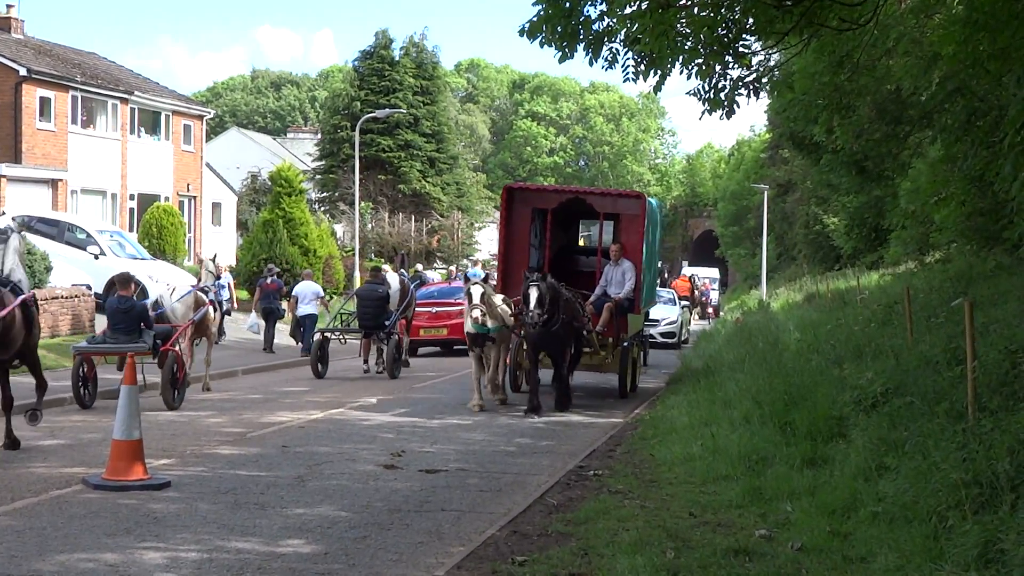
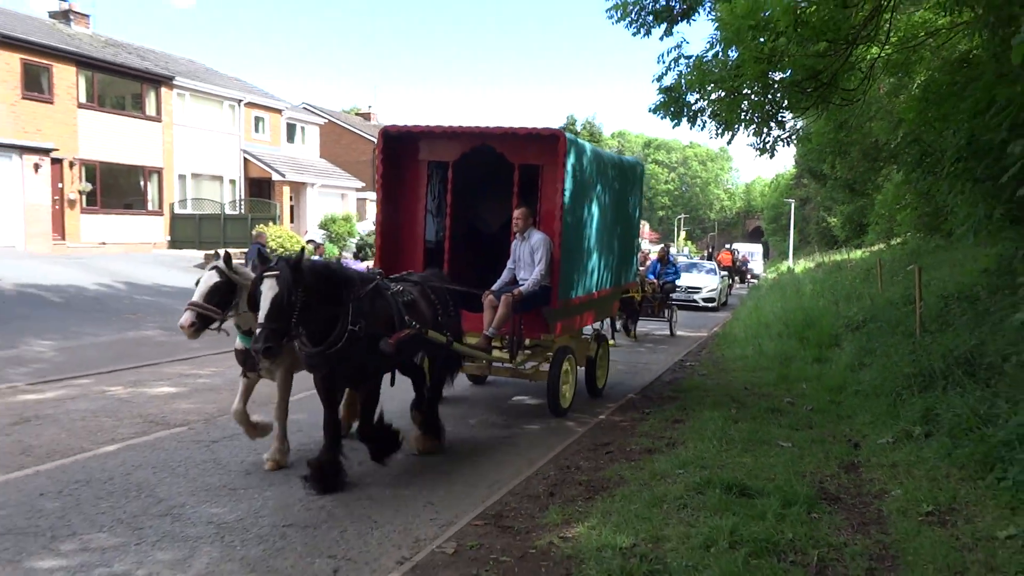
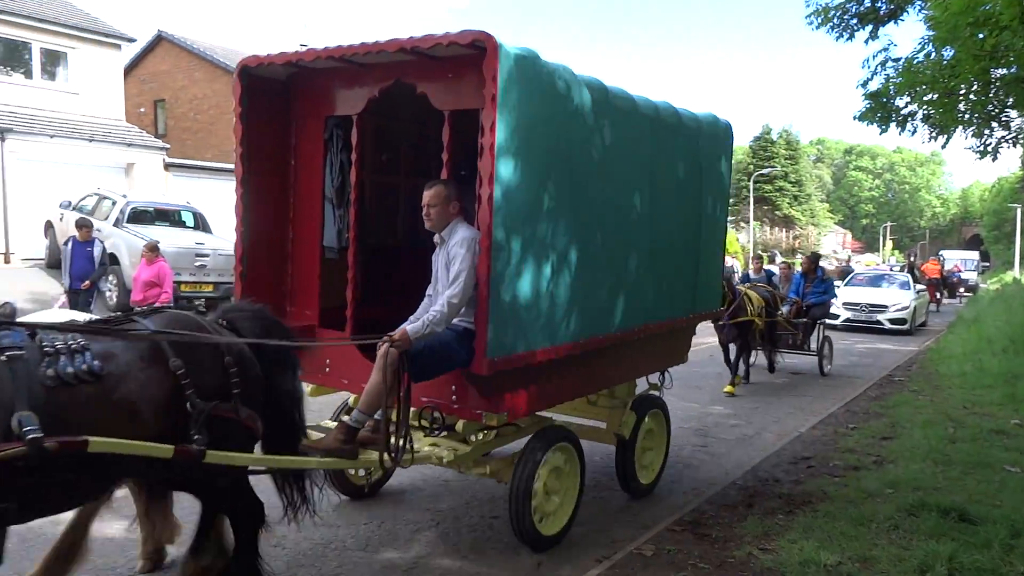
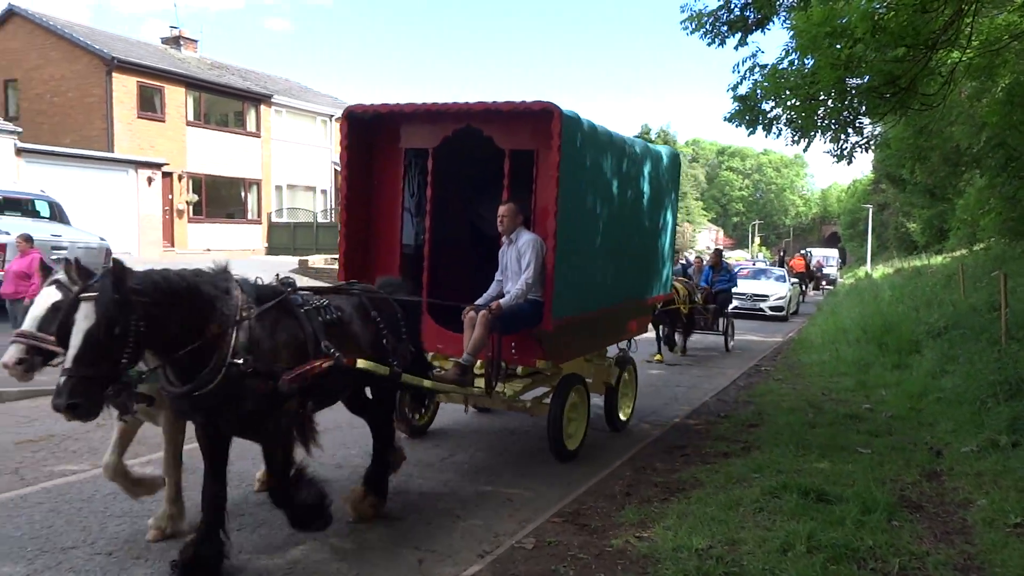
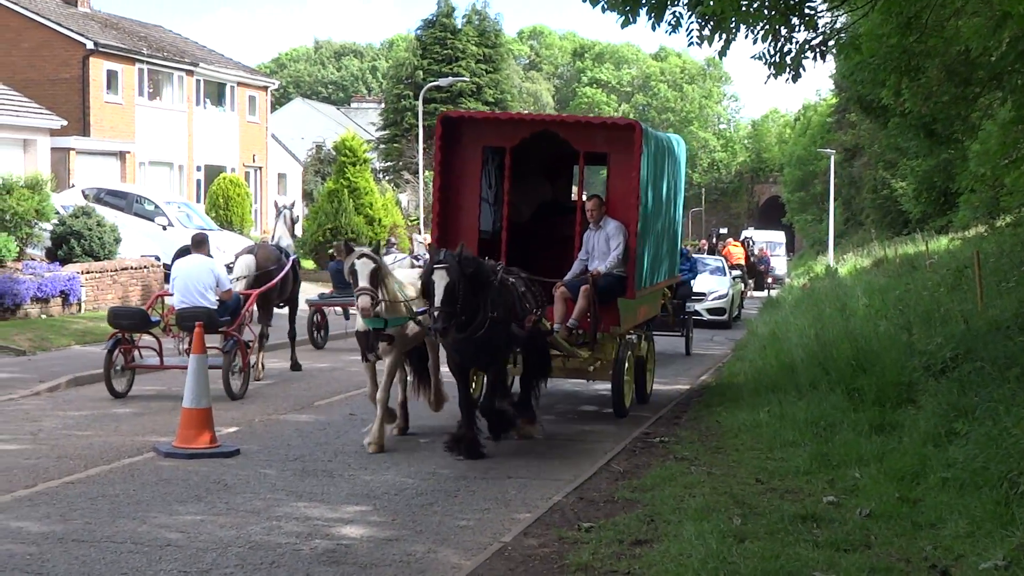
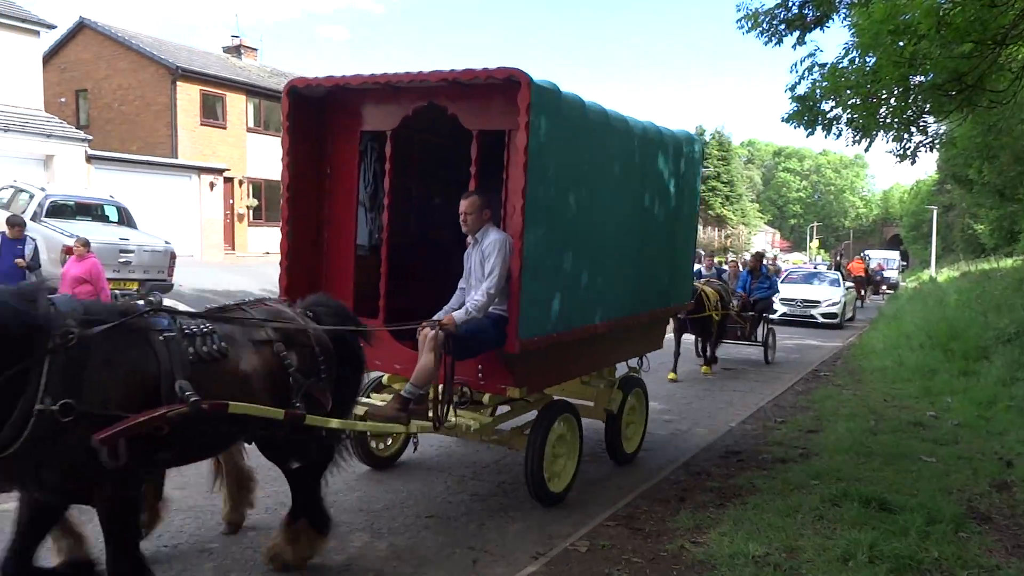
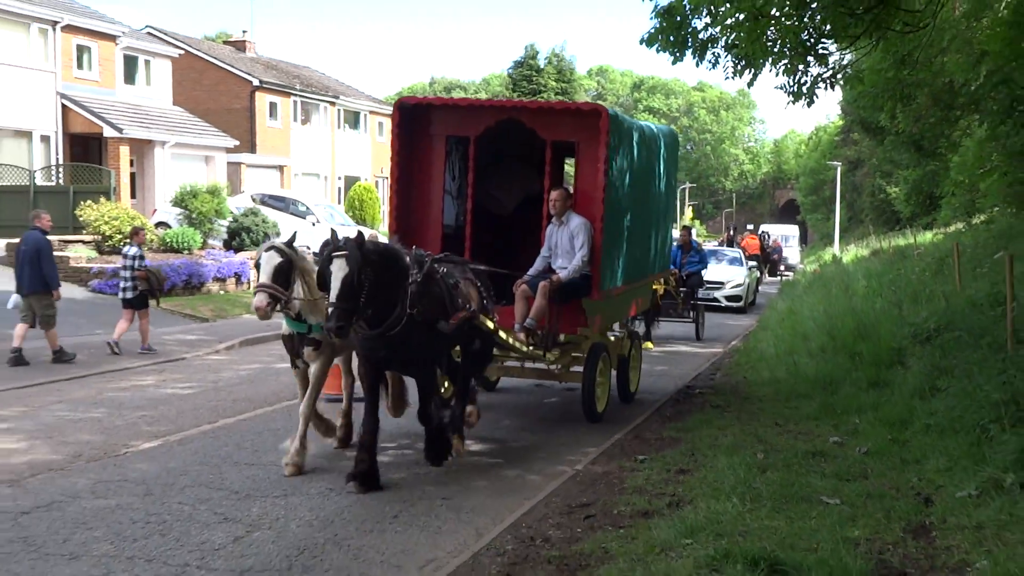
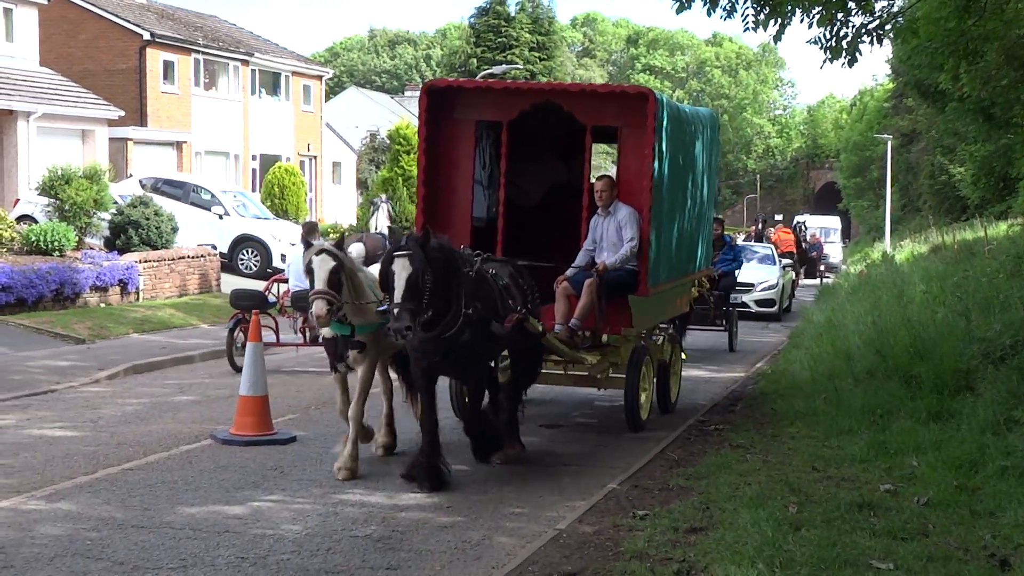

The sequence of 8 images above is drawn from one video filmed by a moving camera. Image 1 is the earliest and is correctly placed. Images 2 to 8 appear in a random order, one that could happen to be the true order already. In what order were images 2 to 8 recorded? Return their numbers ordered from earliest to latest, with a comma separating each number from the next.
5, 8, 7, 2, 4, 6, 3
